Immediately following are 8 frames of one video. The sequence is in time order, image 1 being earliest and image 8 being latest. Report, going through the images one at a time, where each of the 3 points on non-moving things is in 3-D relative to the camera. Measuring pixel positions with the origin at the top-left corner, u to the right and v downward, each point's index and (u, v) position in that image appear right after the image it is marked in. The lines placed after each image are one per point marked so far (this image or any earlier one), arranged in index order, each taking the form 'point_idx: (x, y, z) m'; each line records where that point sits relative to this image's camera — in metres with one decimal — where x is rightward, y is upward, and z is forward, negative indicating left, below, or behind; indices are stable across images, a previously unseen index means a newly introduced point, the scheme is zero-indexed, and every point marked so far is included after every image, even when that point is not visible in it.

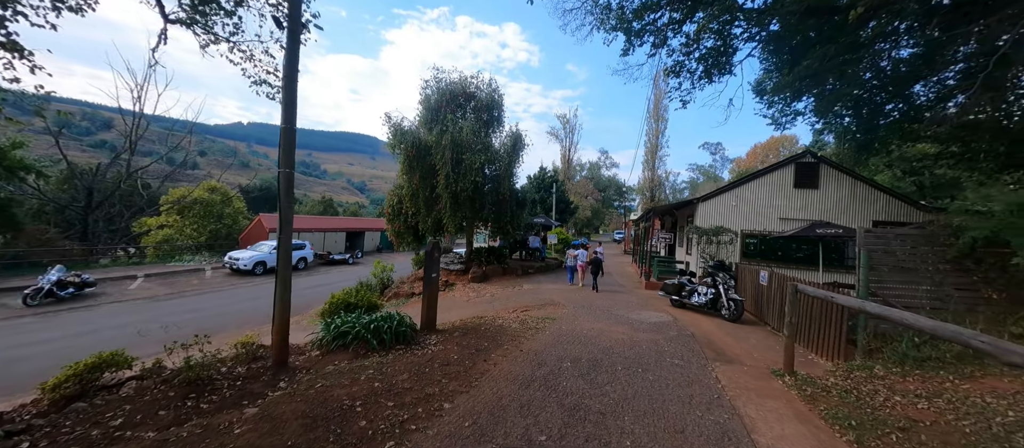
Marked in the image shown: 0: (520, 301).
0: (+0.3, -2.5, +10.9) m
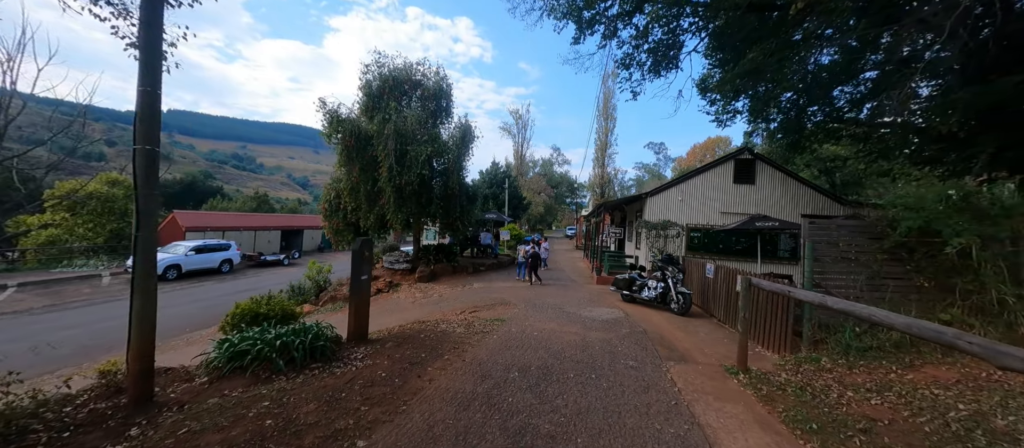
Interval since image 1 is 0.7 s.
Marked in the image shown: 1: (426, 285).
0: (-1.3, -2.4, +10.2) m
1: (-3.5, -2.4, +13.5) m
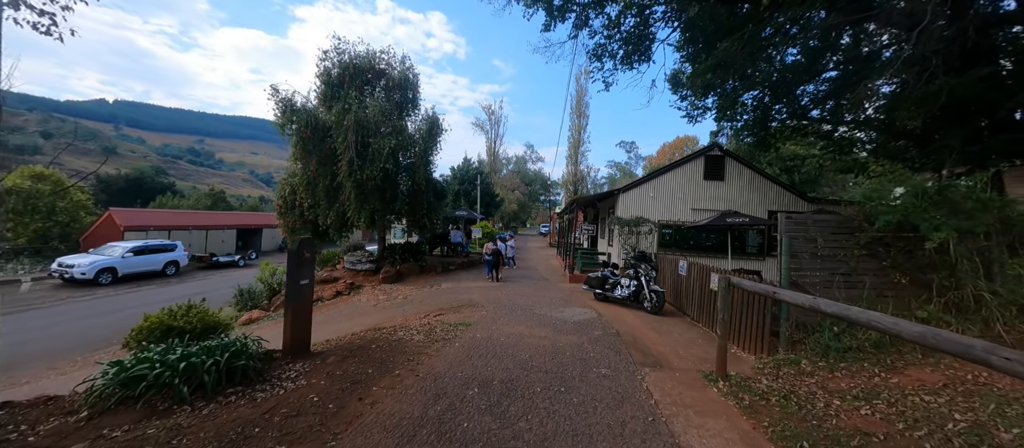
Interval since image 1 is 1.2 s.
0: (-2.2, -2.3, +9.6) m
1: (-4.6, -2.3, +12.7) m
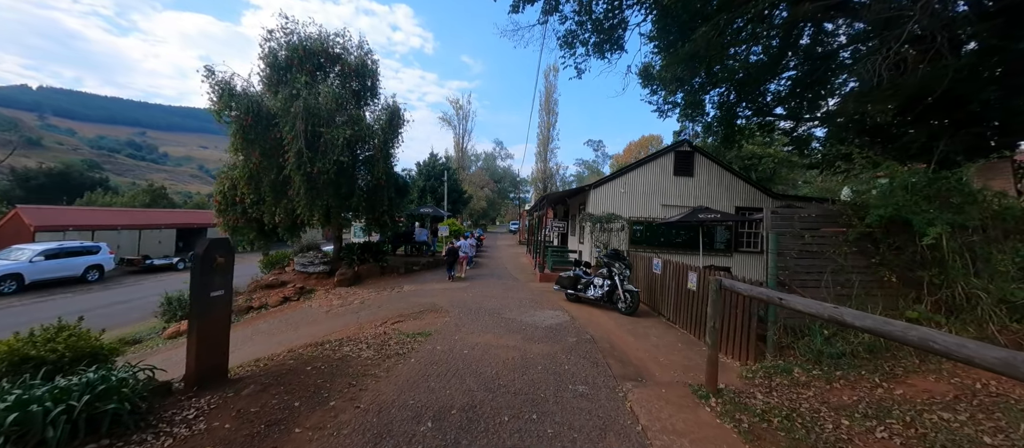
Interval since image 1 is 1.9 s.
0: (-3.0, -2.2, +8.7) m
1: (-5.8, -2.3, +11.6) m
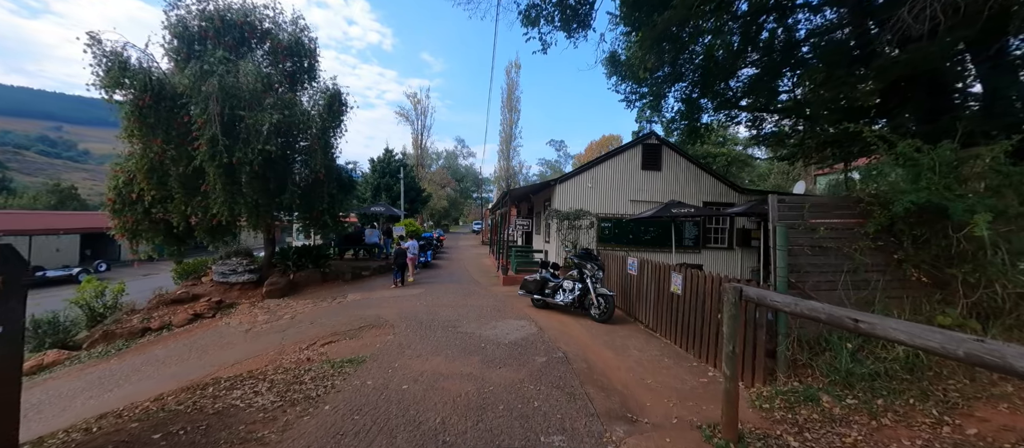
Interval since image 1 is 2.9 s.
0: (-3.9, -2.2, +7.3) m
1: (-7.0, -2.3, +9.9) m
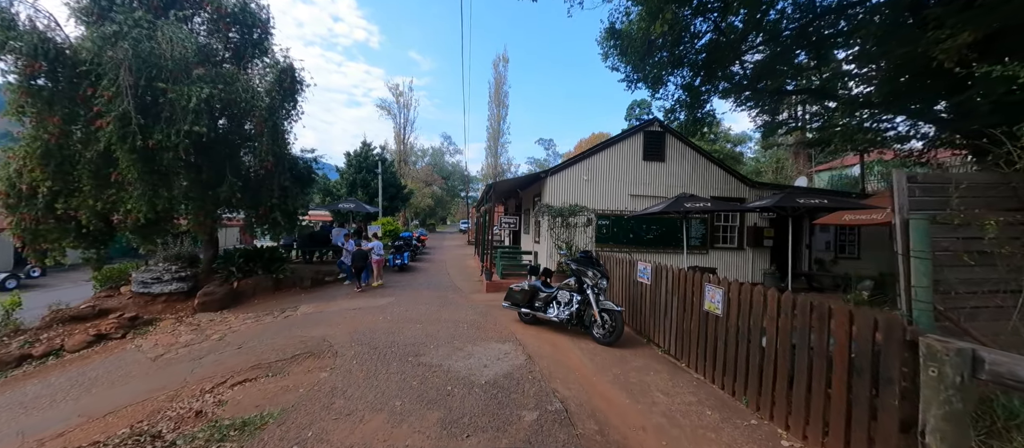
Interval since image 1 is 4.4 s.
0: (-4.3, -2.1, +5.7) m
1: (-7.4, -2.2, +8.2) m
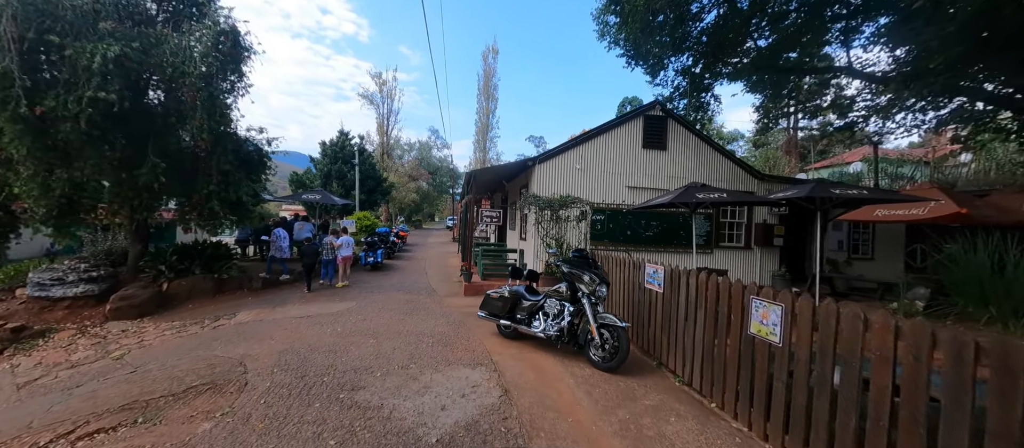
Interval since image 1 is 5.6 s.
0: (-4.6, -2.0, +4.3) m
1: (-7.8, -2.0, +6.8) m
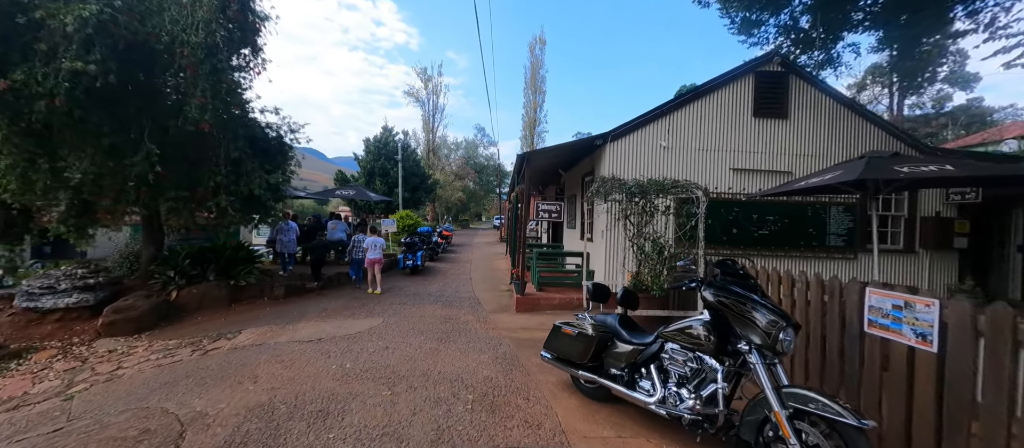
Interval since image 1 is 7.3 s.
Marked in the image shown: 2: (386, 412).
0: (-3.8, -1.9, +2.9) m
1: (-6.7, -2.0, +5.8) m
2: (-1.2, -1.7, +3.2) m
